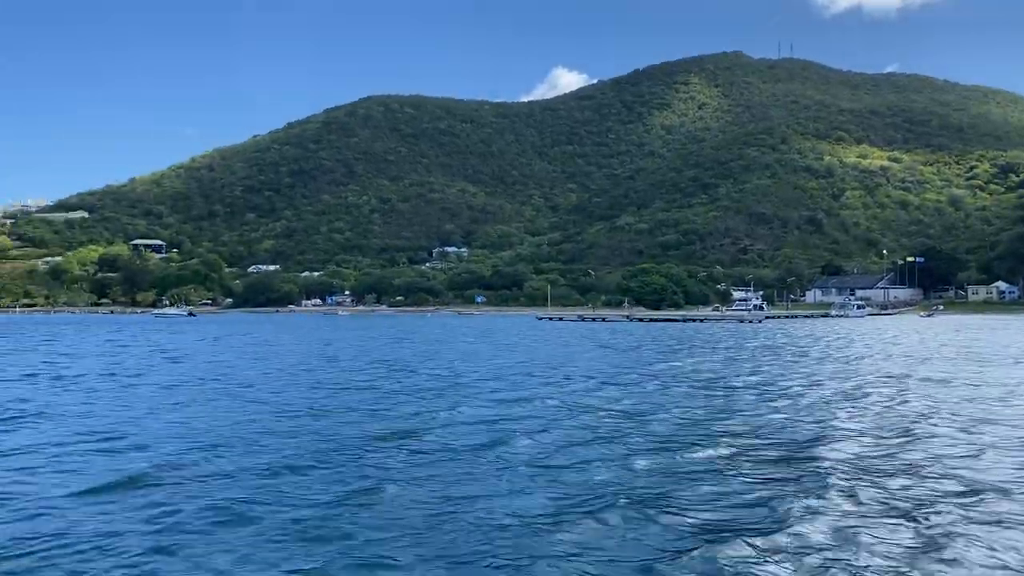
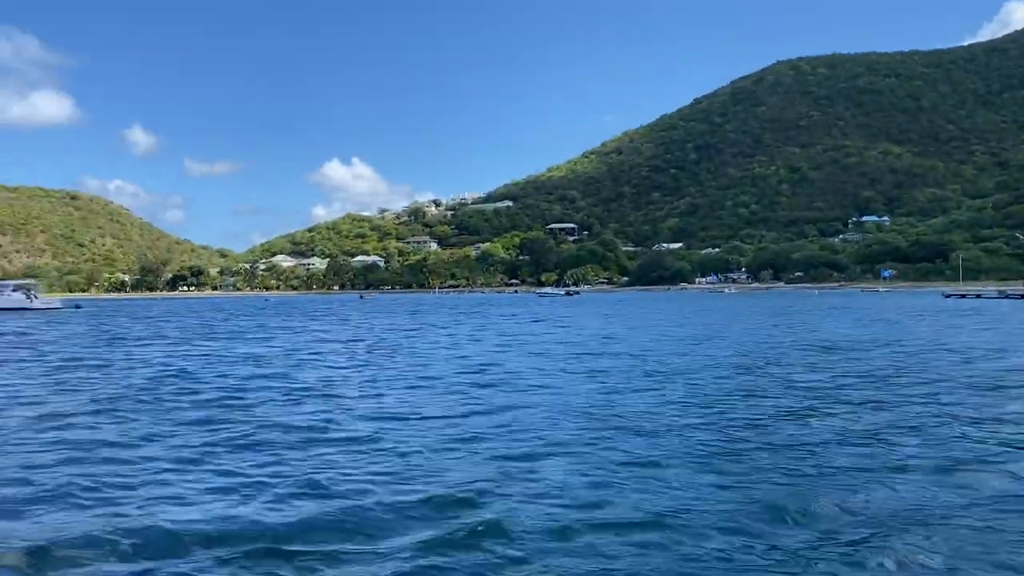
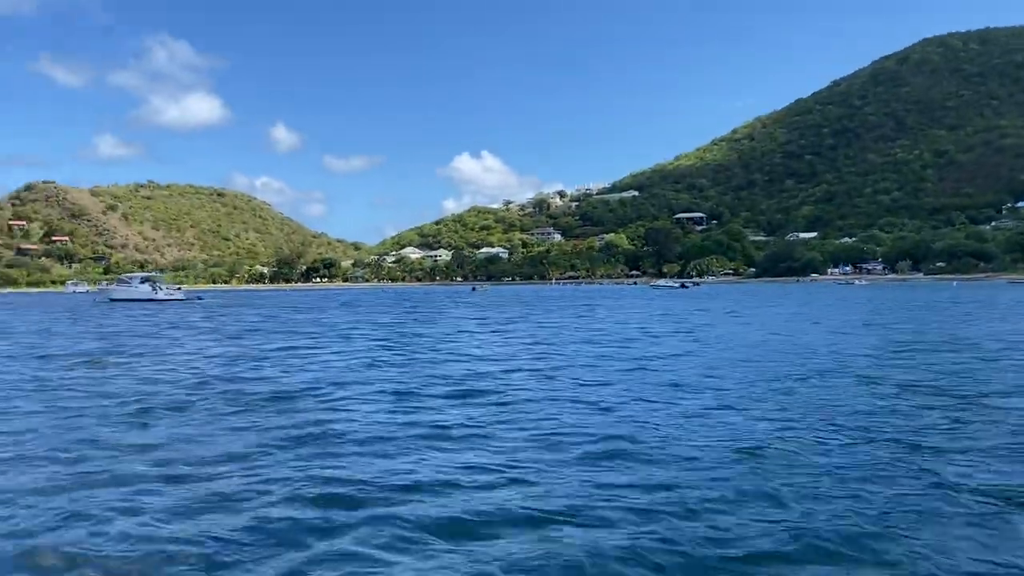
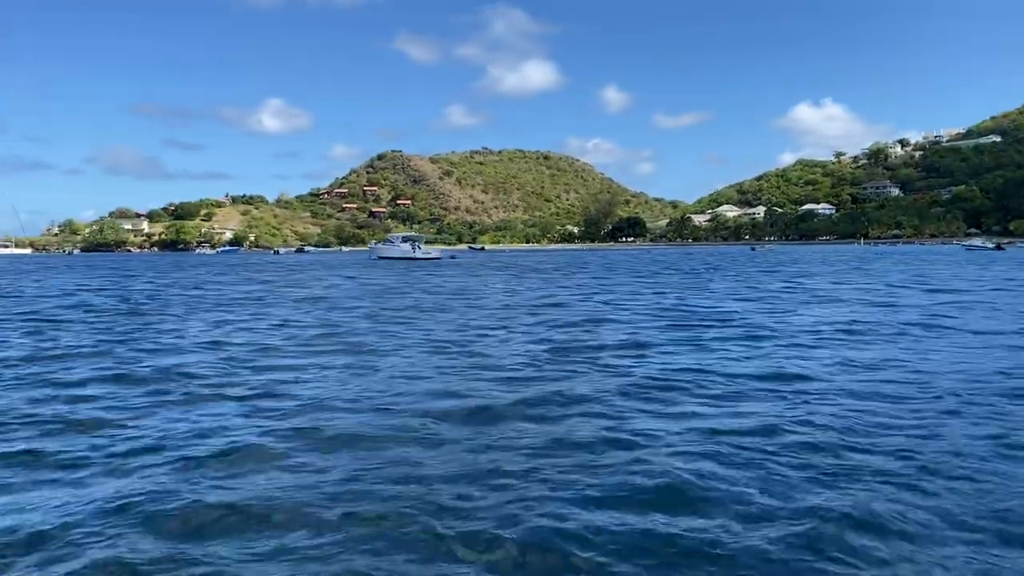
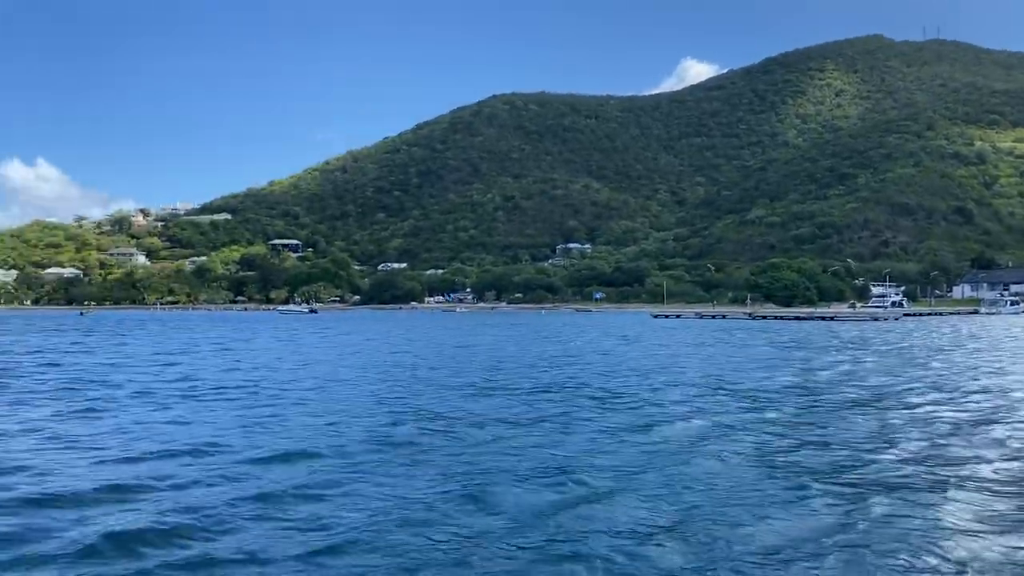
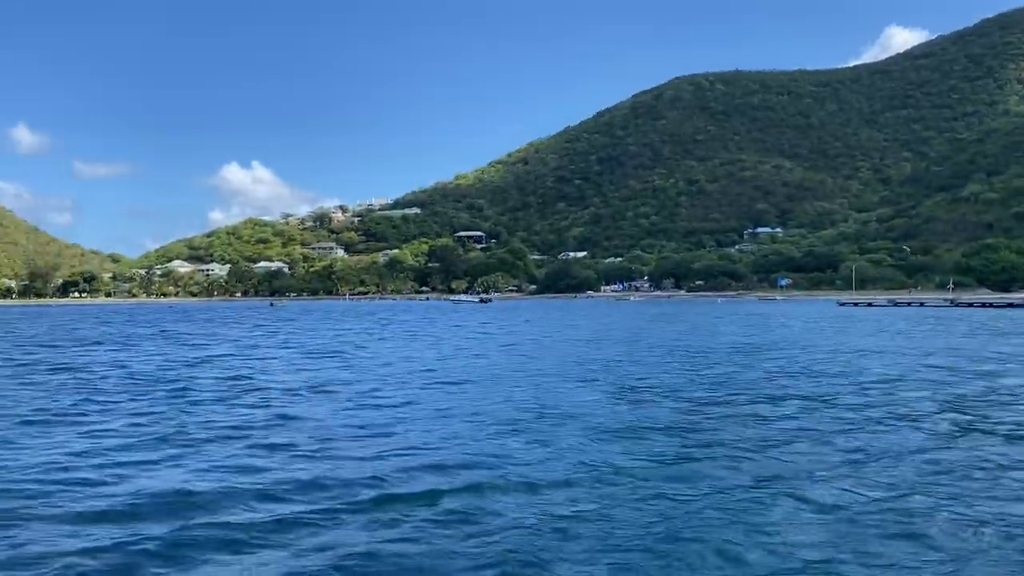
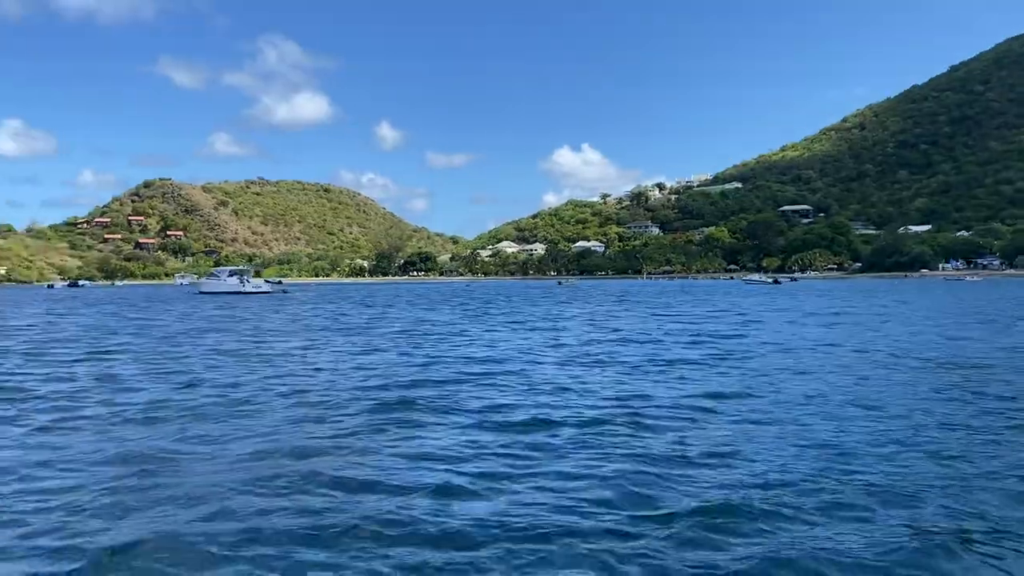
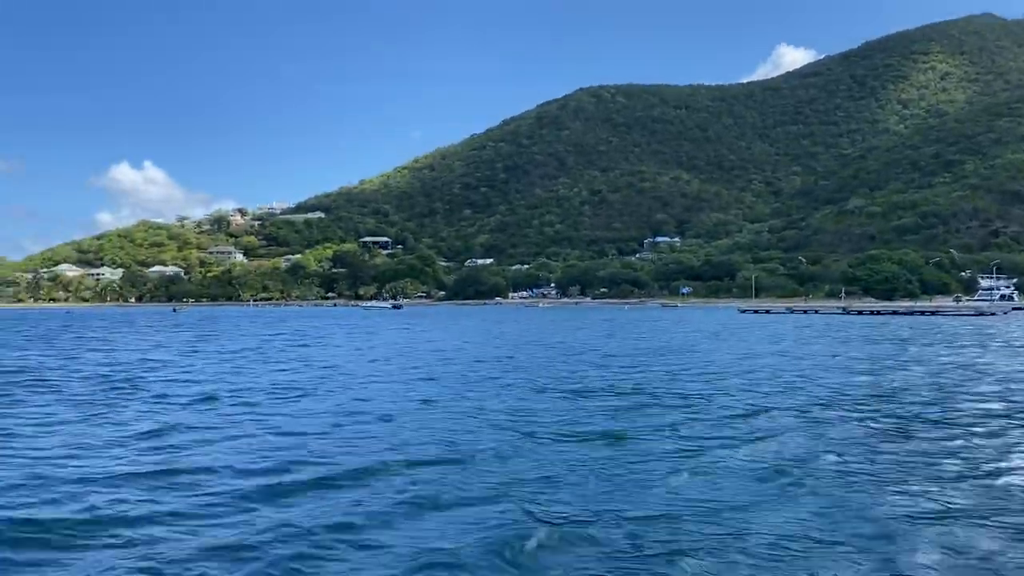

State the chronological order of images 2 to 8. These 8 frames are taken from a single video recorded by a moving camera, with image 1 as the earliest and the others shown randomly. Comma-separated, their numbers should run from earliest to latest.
5, 8, 6, 2, 3, 7, 4
